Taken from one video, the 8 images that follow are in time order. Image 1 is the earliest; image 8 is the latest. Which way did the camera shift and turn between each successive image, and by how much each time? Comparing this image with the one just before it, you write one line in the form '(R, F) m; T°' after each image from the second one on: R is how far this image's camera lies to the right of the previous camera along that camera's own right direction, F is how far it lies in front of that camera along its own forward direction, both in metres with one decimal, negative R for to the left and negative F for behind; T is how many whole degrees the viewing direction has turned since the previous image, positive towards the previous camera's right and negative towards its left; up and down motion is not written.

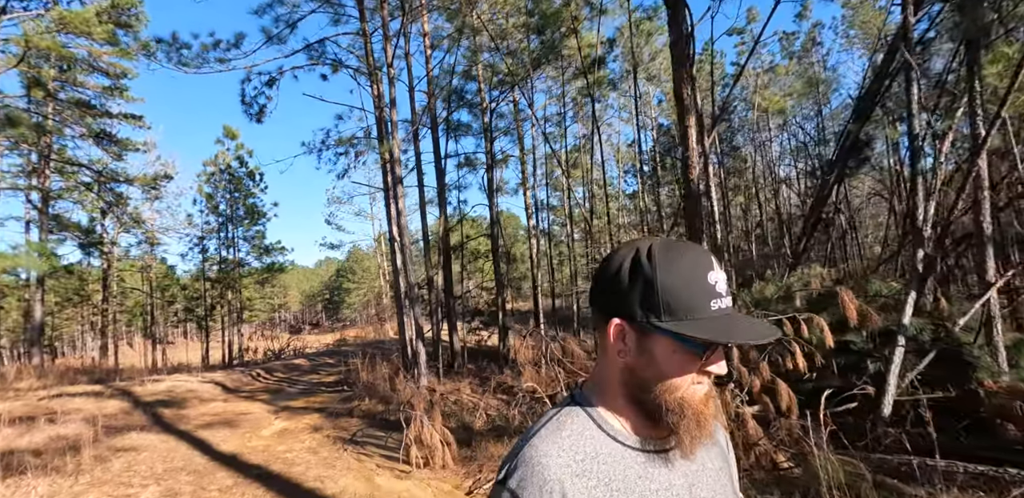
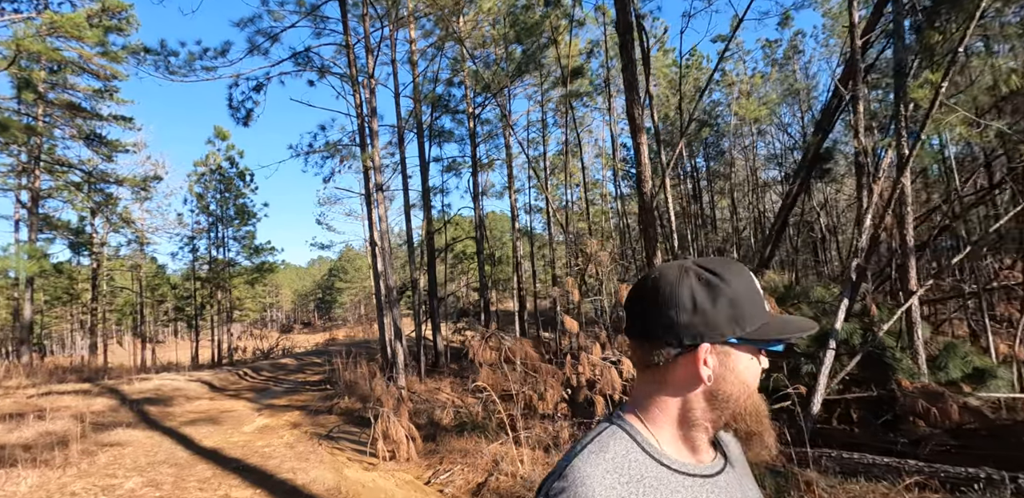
(+0.3, -0.4) m; +1°
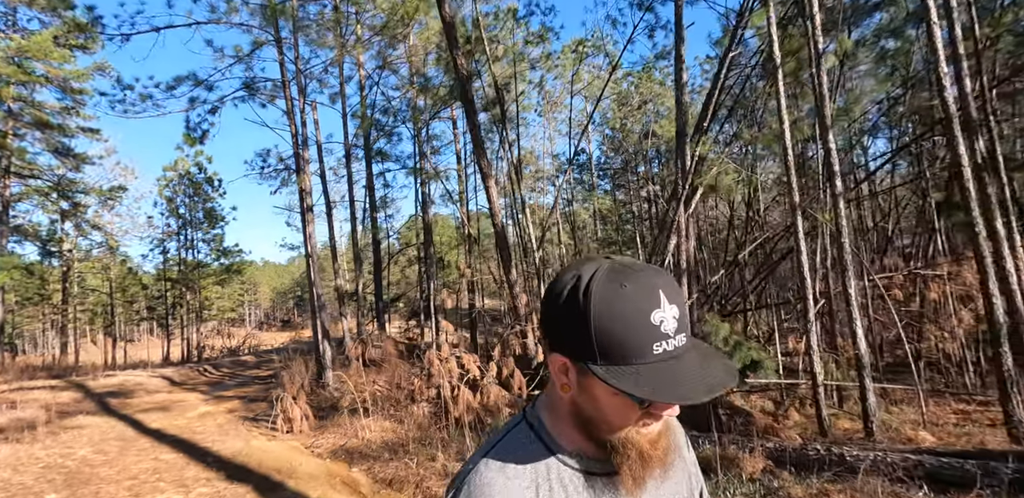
(+1.5, -1.8) m; +2°
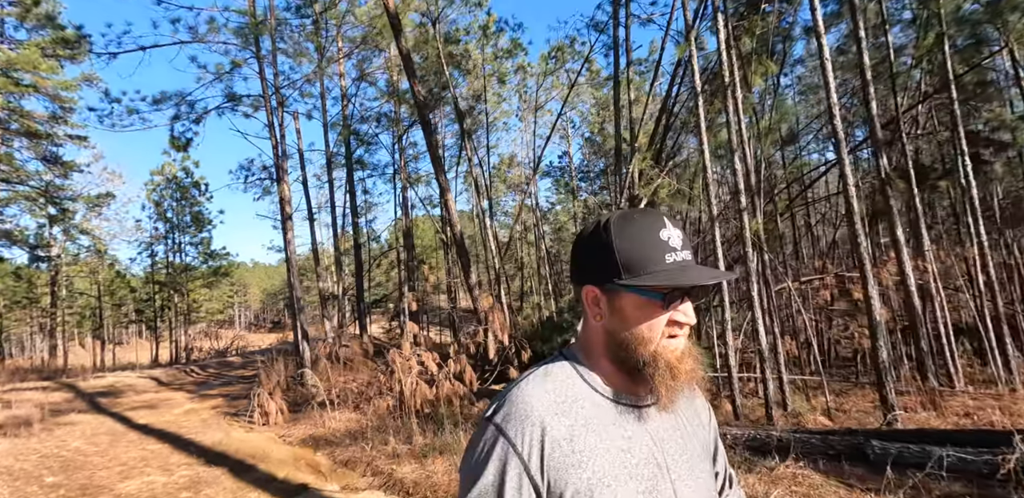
(+0.6, -0.8) m; +1°
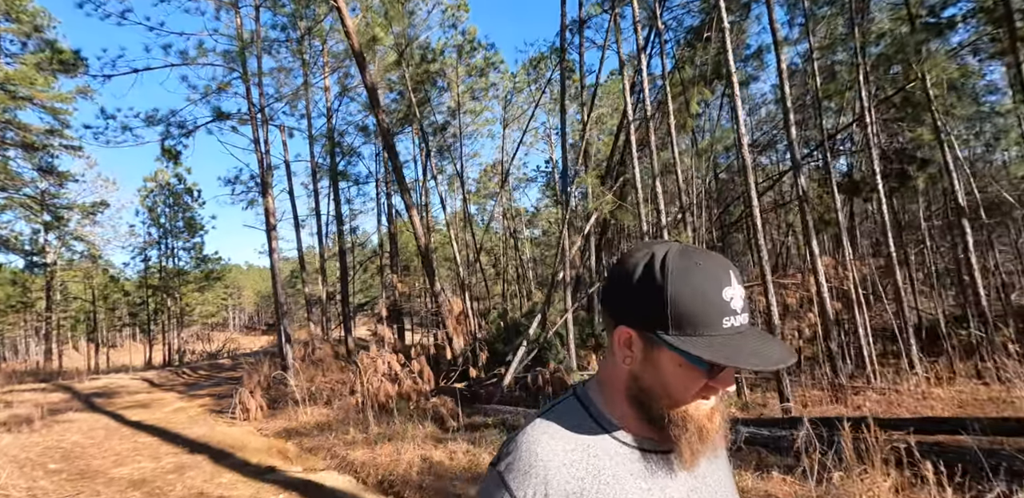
(+0.6, -0.9) m; 0°
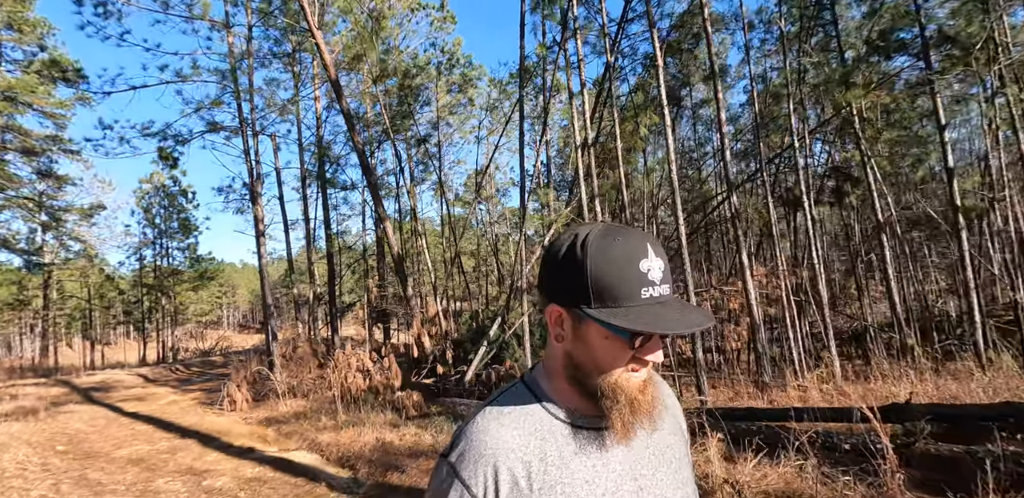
(+0.6, -1.0) m; 0°
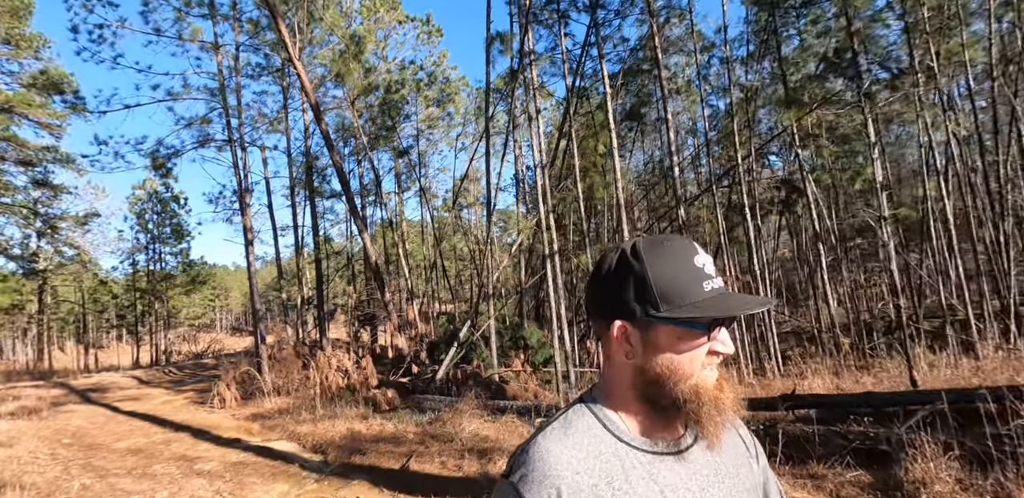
(+0.5, -0.9) m; +1°
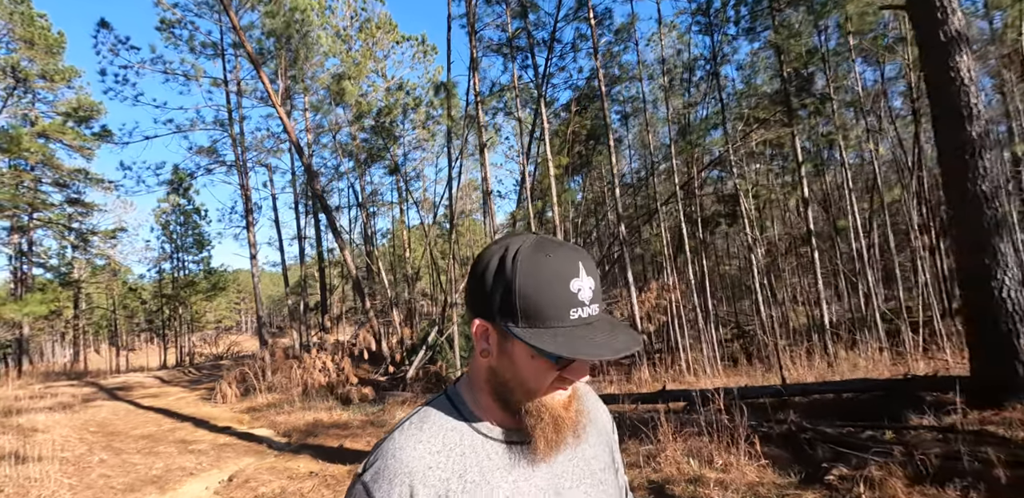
(+1.4, -1.5) m; -2°
